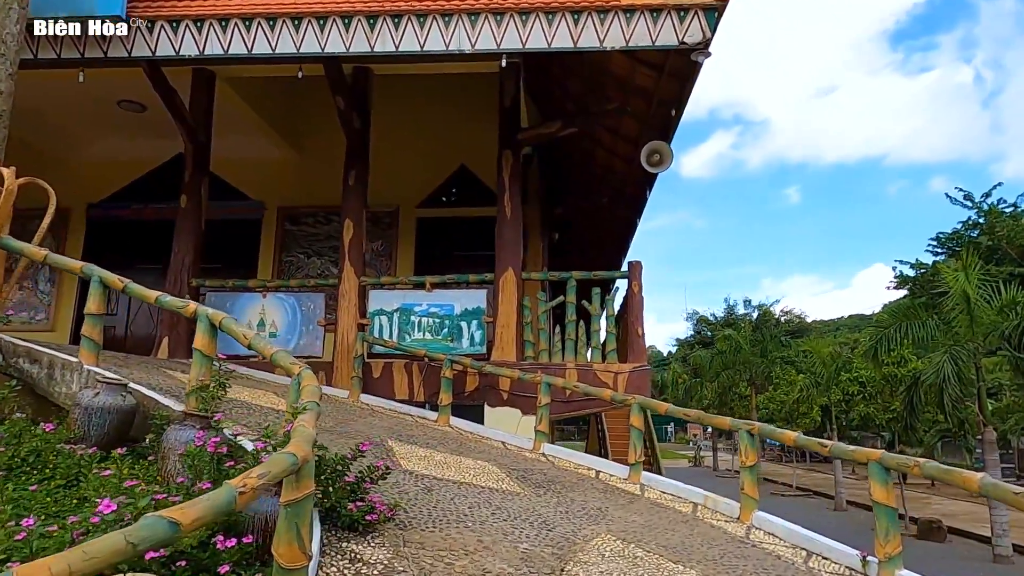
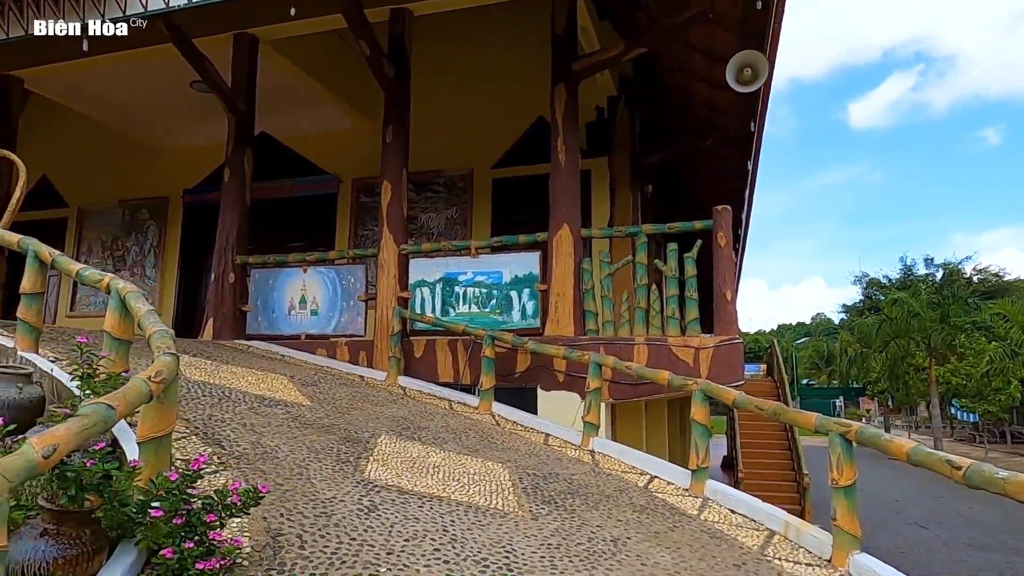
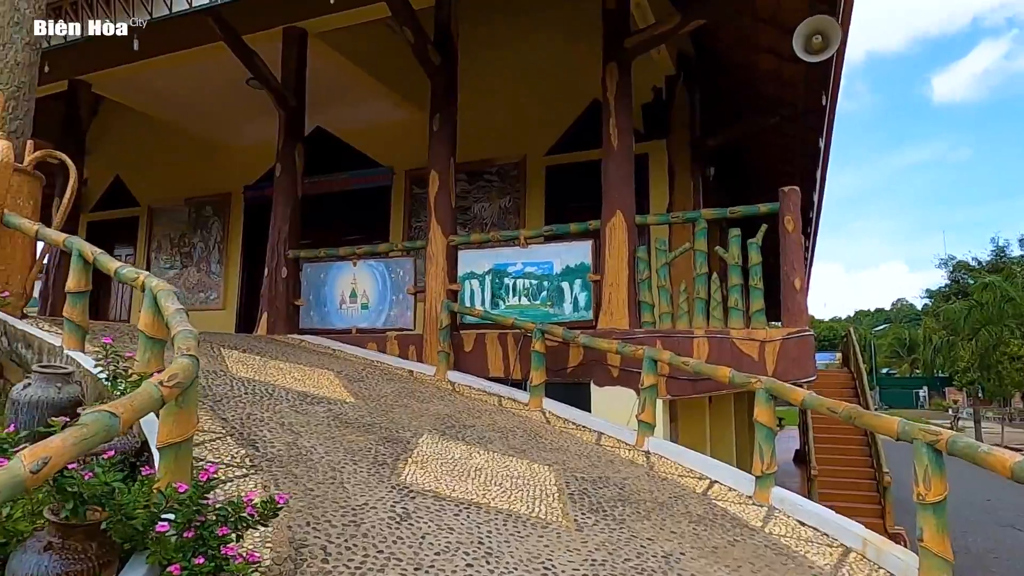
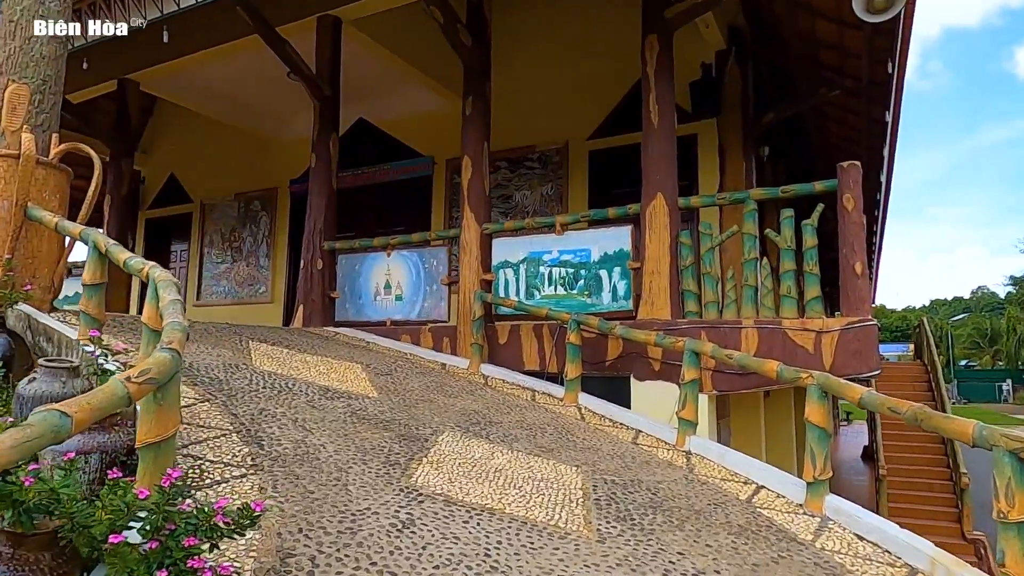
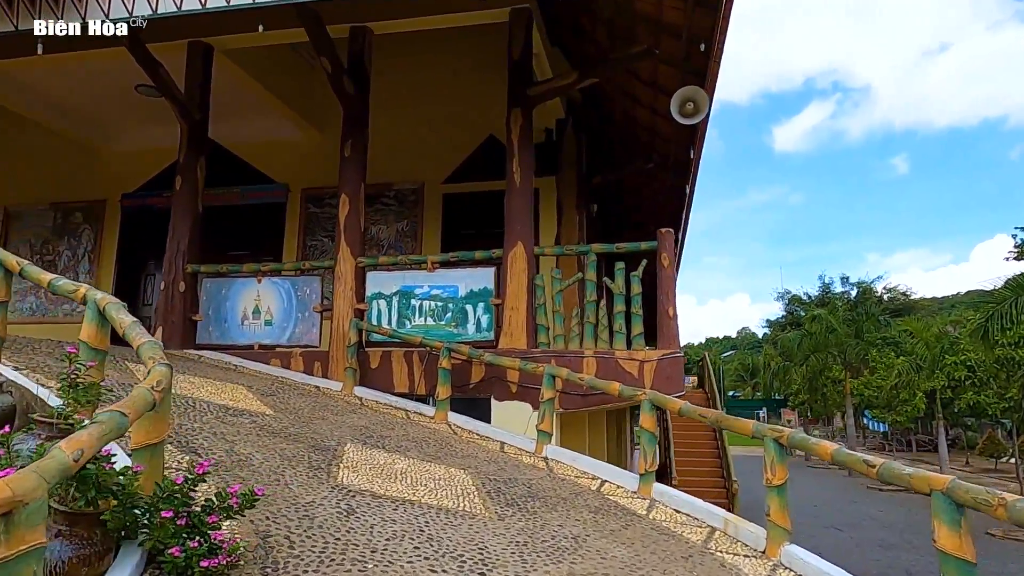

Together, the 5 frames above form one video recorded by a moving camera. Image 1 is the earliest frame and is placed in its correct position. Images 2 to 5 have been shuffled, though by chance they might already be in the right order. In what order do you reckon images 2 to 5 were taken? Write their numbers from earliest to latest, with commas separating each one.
5, 2, 3, 4
